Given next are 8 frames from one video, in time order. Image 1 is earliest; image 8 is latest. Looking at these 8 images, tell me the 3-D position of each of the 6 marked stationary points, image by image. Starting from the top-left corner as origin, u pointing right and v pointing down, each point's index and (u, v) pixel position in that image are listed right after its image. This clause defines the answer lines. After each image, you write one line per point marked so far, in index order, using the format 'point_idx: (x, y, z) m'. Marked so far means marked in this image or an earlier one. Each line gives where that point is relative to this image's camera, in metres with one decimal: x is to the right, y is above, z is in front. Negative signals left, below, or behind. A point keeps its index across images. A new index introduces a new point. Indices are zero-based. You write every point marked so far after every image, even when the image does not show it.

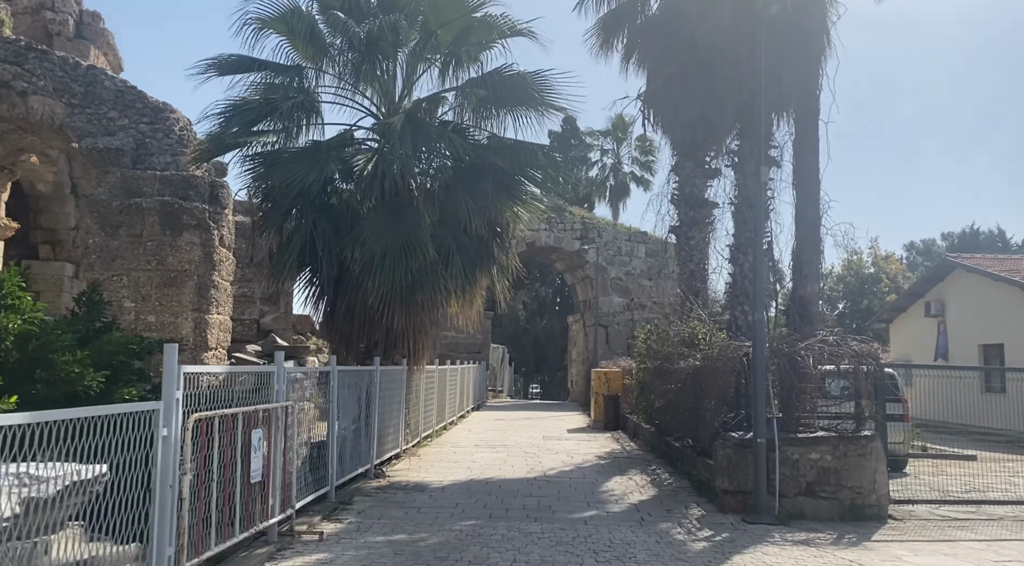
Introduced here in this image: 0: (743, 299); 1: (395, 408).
0: (+3.0, -0.2, +9.4) m
1: (-1.5, -1.7, +9.4) m
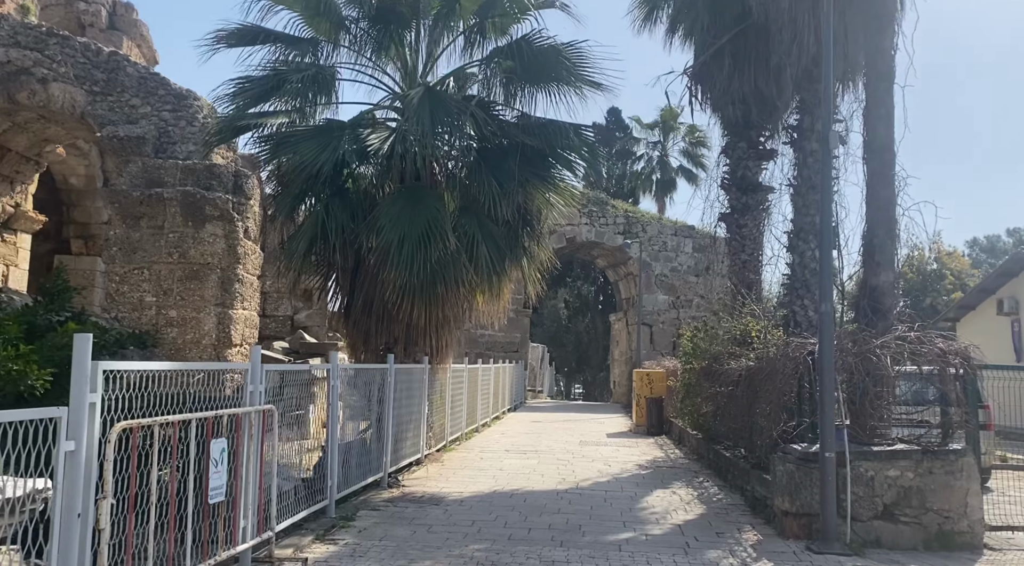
0: (+3.4, -0.1, +8.4) m
1: (-1.2, -1.6, +8.7) m
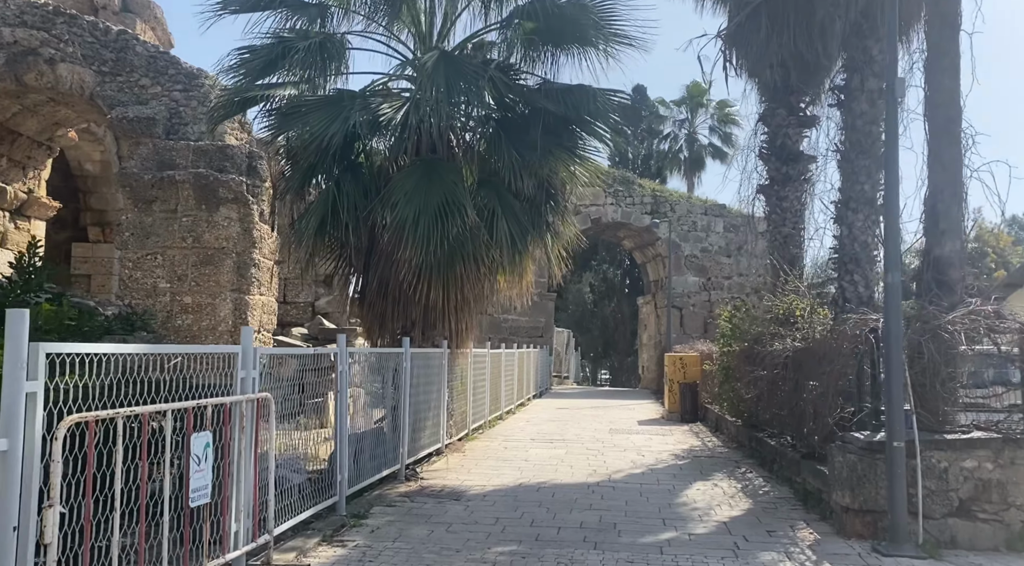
0: (+3.6, +0.2, +7.7) m
1: (-0.9, -1.3, +8.2) m
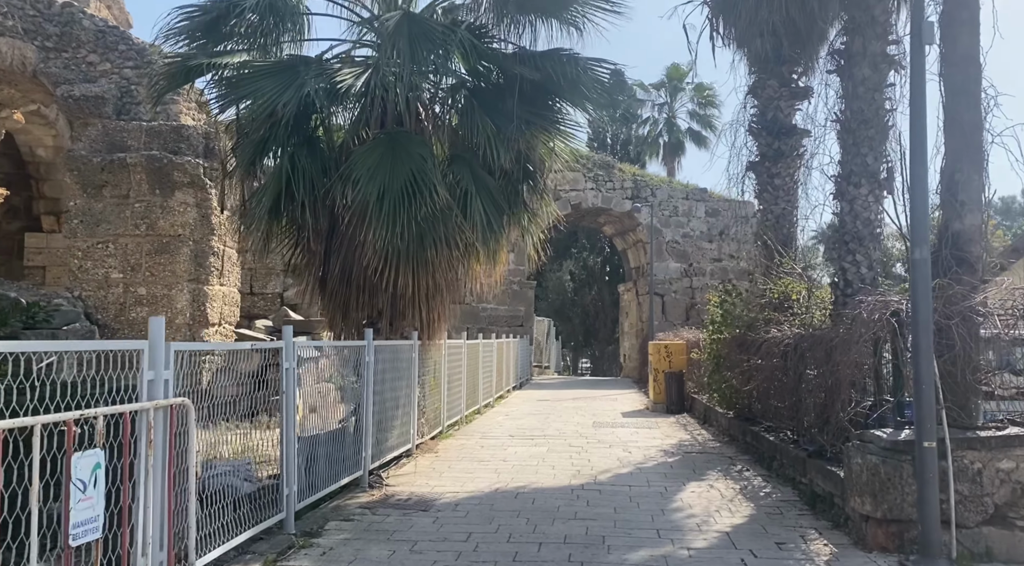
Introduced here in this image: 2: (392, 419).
0: (+3.4, +0.4, +7.1) m
1: (-1.1, -1.2, +7.5) m
2: (-1.2, -1.3, +7.1) m
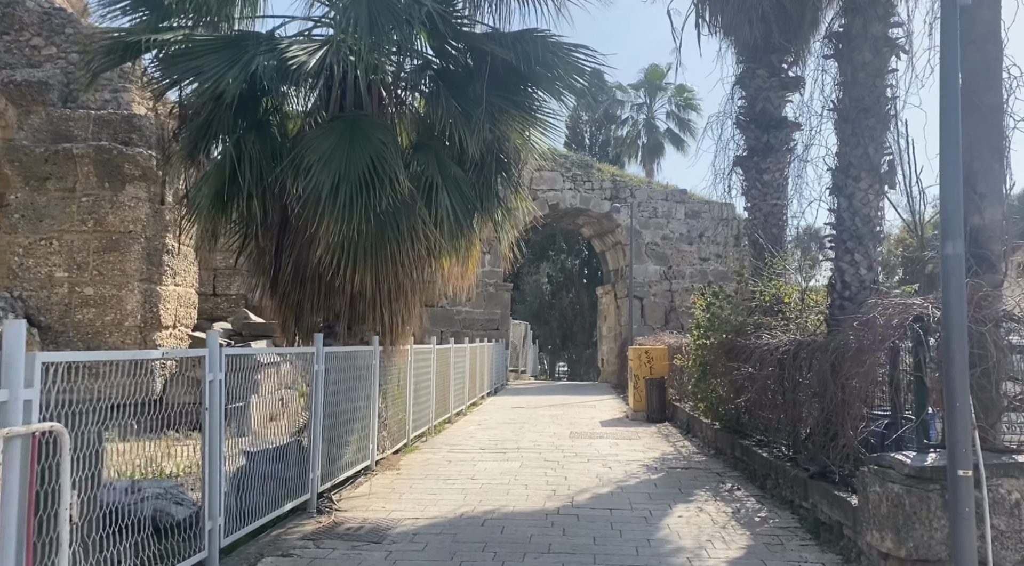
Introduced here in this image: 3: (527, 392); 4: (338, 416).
0: (+3.1, +0.3, +6.6) m
1: (-1.4, -1.2, +6.8) m
2: (-1.5, -1.3, +6.4) m
3: (+0.4, -2.8, +18.2) m
4: (-1.5, -1.1, +6.2) m
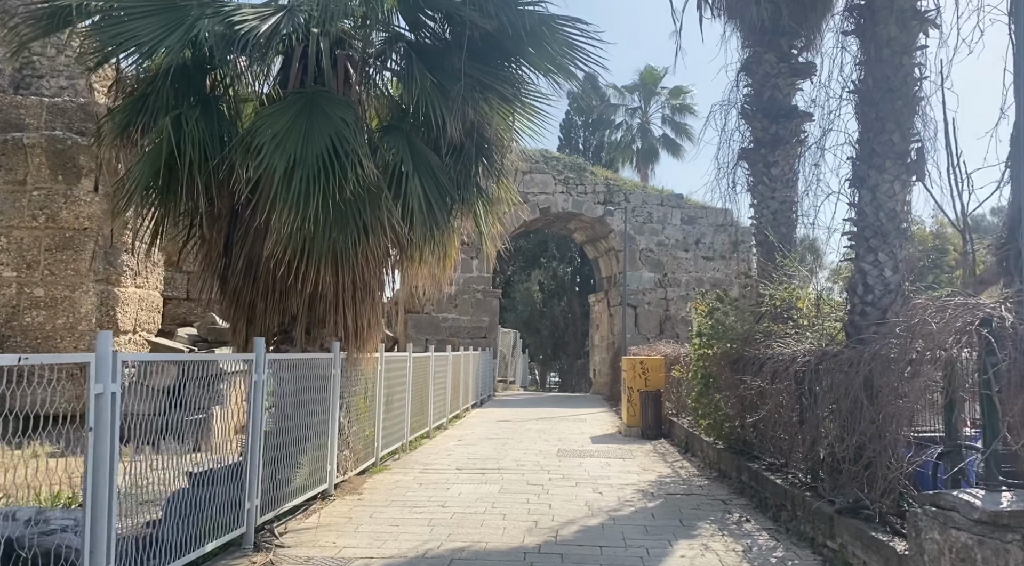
0: (+2.9, +0.3, +5.8) m
1: (-1.6, -1.2, +6.0) m
2: (-1.6, -1.3, +5.5) m
3: (+0.1, -2.9, +17.3) m
4: (-1.7, -1.1, +5.4) m
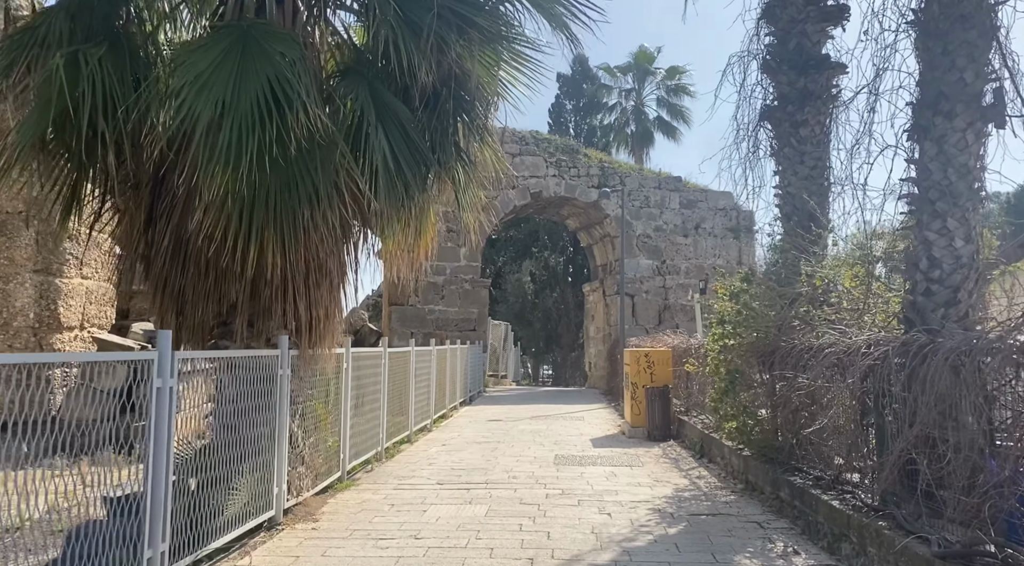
0: (+2.8, +0.5, +4.7) m
1: (-1.7, -1.0, +4.9) m
2: (-1.7, -1.2, +4.4) m
3: (-0.1, -2.6, +16.2) m
4: (-1.7, -1.0, +4.3) m
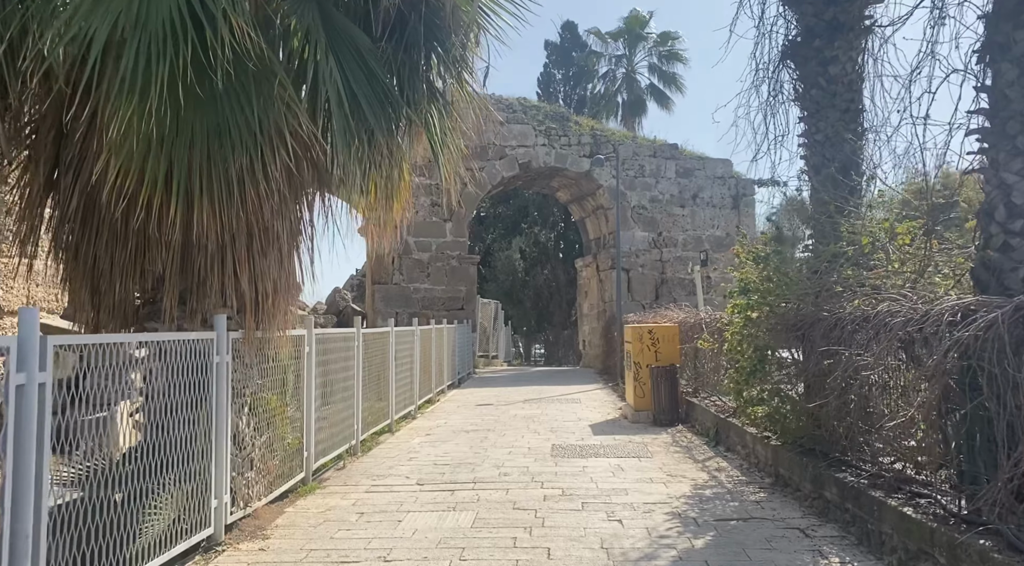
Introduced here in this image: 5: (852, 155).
0: (+2.8, +0.8, +3.8) m
1: (-1.7, -0.8, +4.0) m
2: (-1.7, -1.0, +3.5) m
3: (-0.3, -2.1, +15.4) m
4: (-1.8, -0.8, +3.4) m
5: (+2.7, +1.0, +5.9) m
